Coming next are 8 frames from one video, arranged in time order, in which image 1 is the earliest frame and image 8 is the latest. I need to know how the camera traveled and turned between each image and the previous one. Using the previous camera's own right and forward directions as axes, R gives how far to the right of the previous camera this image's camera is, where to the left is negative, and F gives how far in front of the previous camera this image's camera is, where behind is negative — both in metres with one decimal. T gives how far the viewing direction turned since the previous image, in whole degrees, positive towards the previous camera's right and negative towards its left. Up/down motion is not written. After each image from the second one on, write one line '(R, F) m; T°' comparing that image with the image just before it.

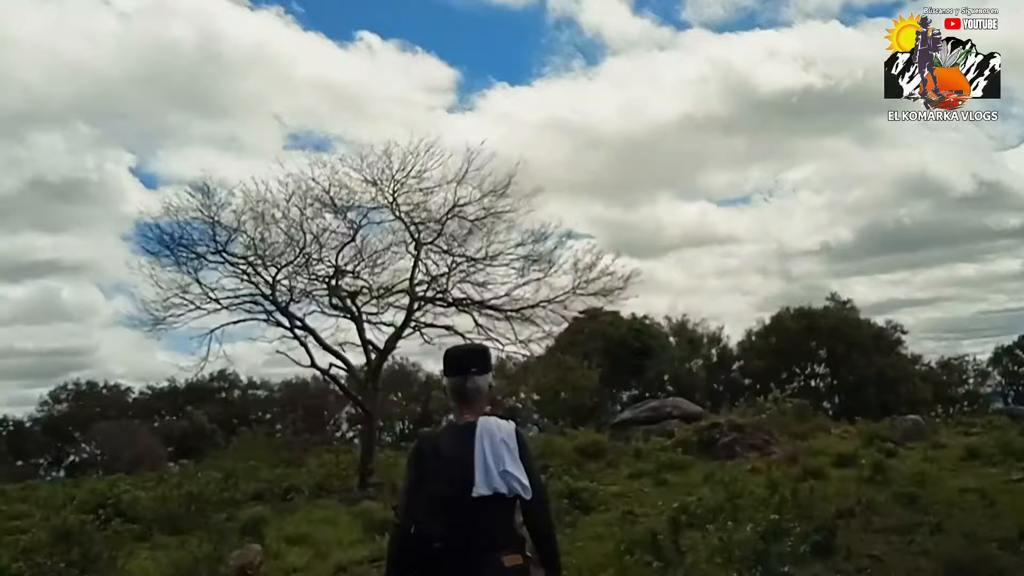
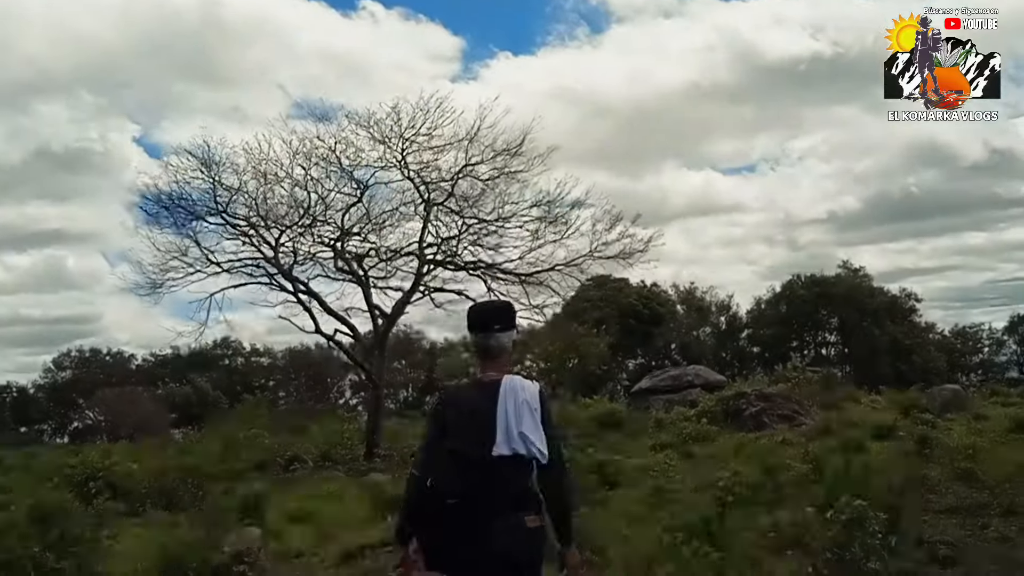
(-0.2, +0.9) m; 0°
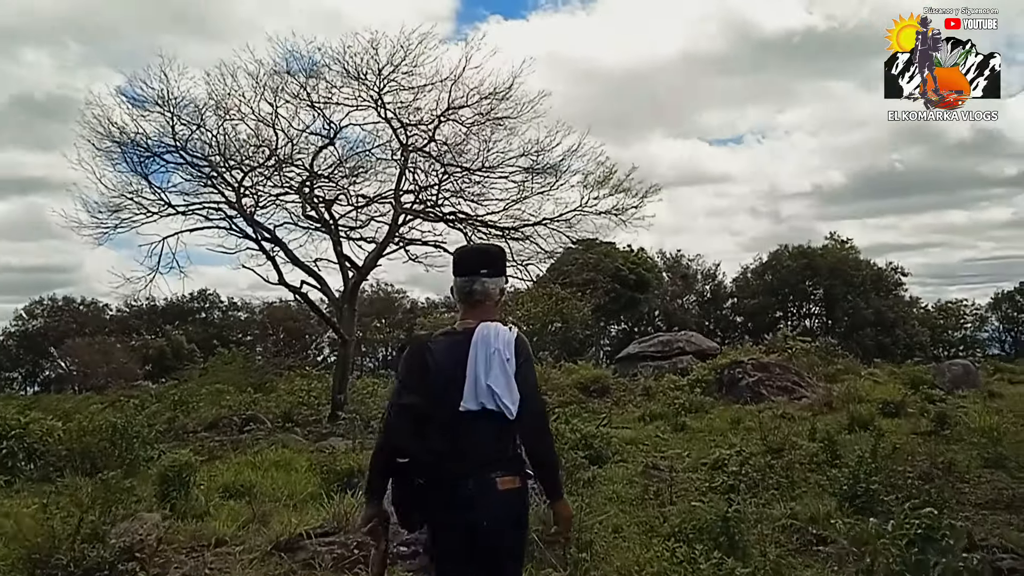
(0.0, +1.3) m; +1°
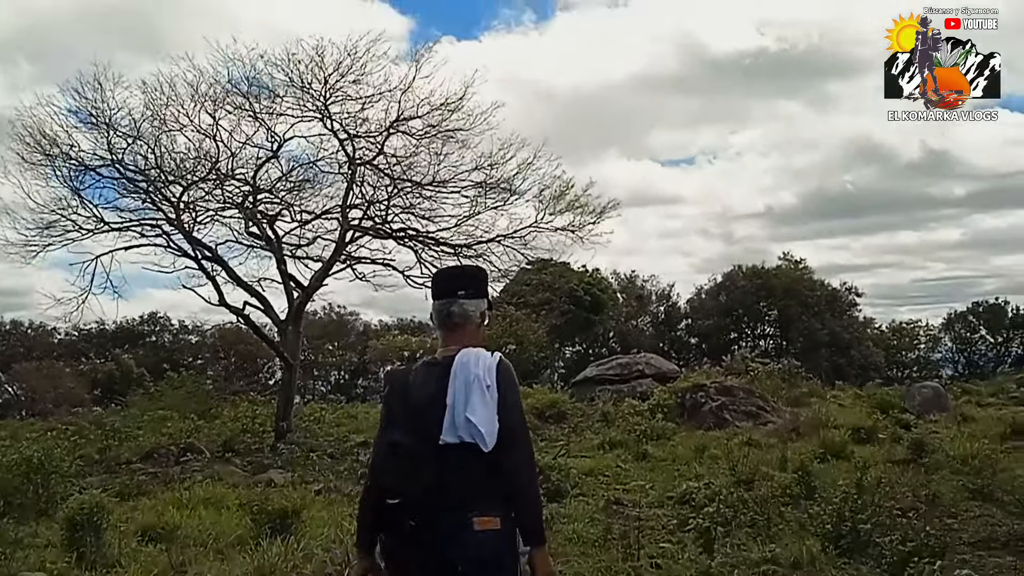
(+0.1, +0.8) m; +3°
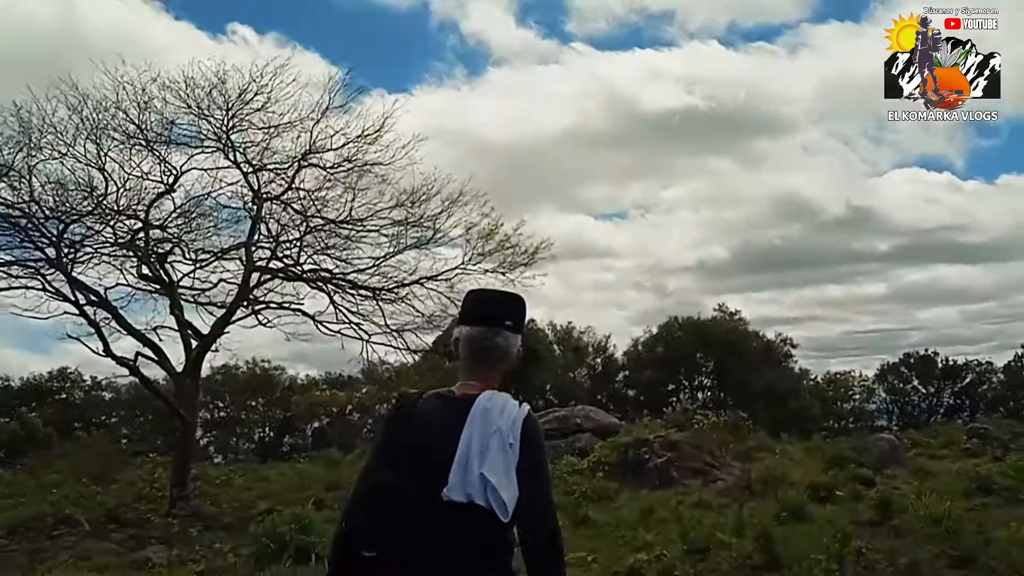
(+0.1, +1.2) m; +4°
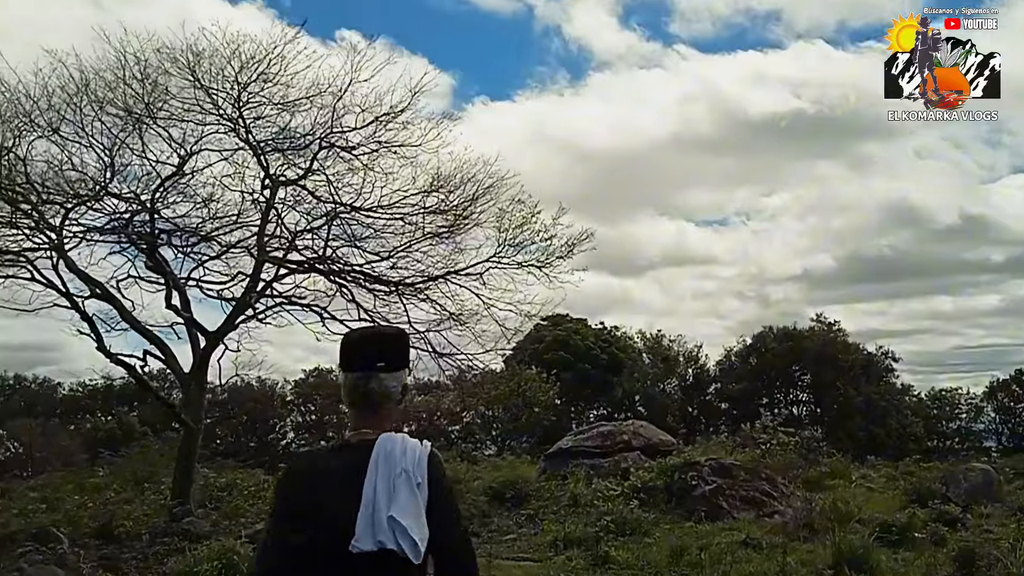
(+0.8, +1.5) m; -6°
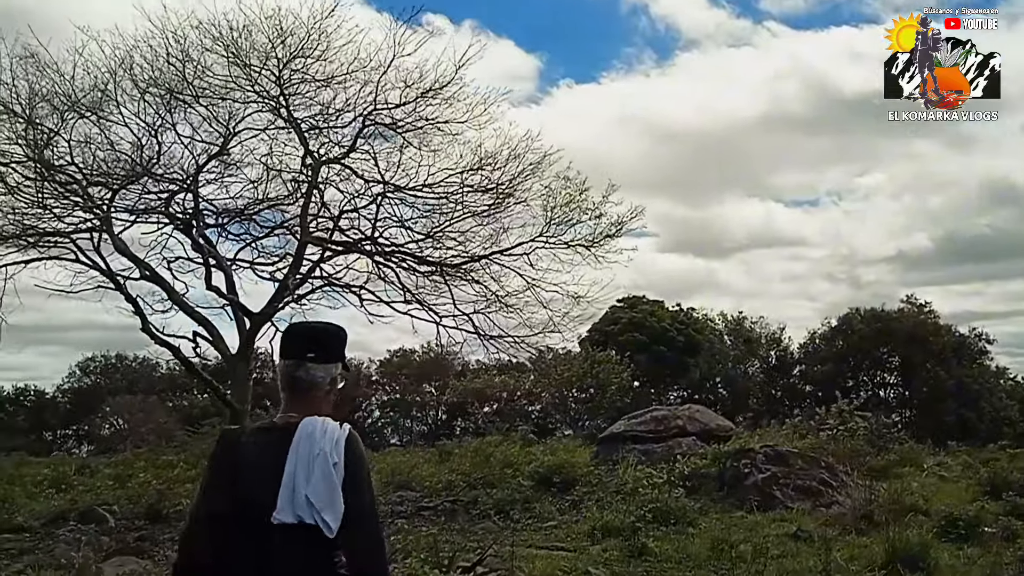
(+0.4, +0.4) m; -5°
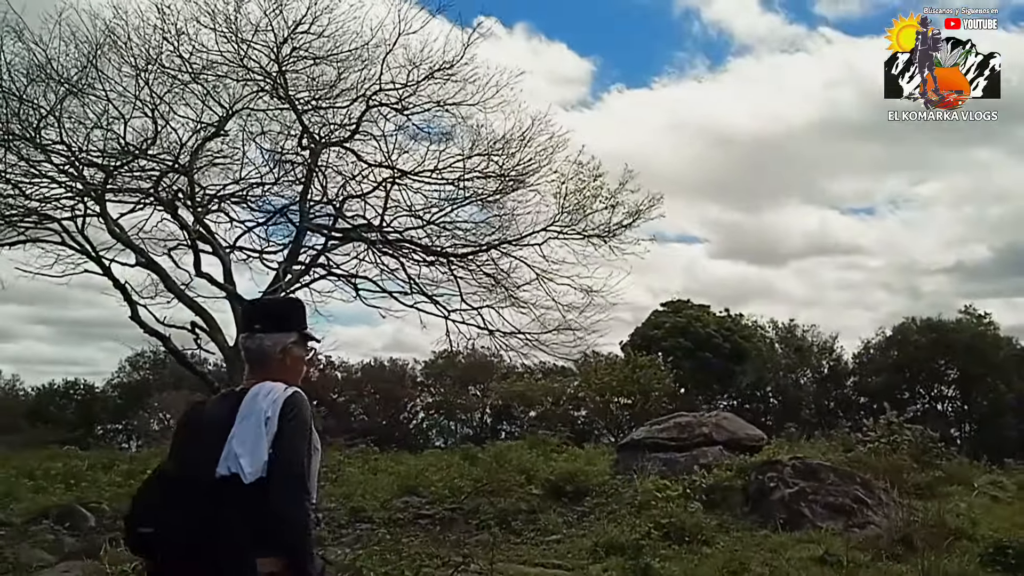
(+0.4, +0.8) m; -3°
